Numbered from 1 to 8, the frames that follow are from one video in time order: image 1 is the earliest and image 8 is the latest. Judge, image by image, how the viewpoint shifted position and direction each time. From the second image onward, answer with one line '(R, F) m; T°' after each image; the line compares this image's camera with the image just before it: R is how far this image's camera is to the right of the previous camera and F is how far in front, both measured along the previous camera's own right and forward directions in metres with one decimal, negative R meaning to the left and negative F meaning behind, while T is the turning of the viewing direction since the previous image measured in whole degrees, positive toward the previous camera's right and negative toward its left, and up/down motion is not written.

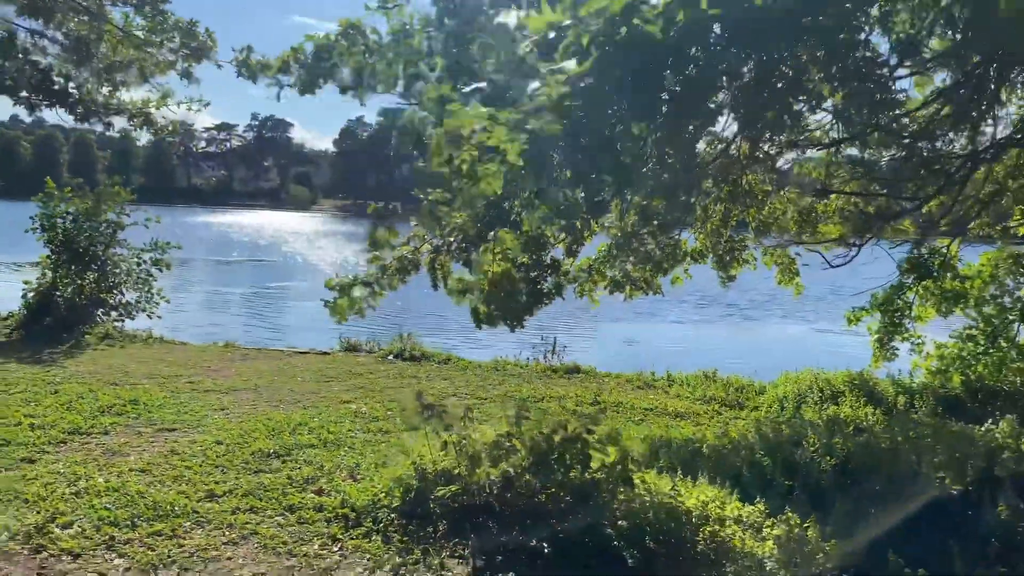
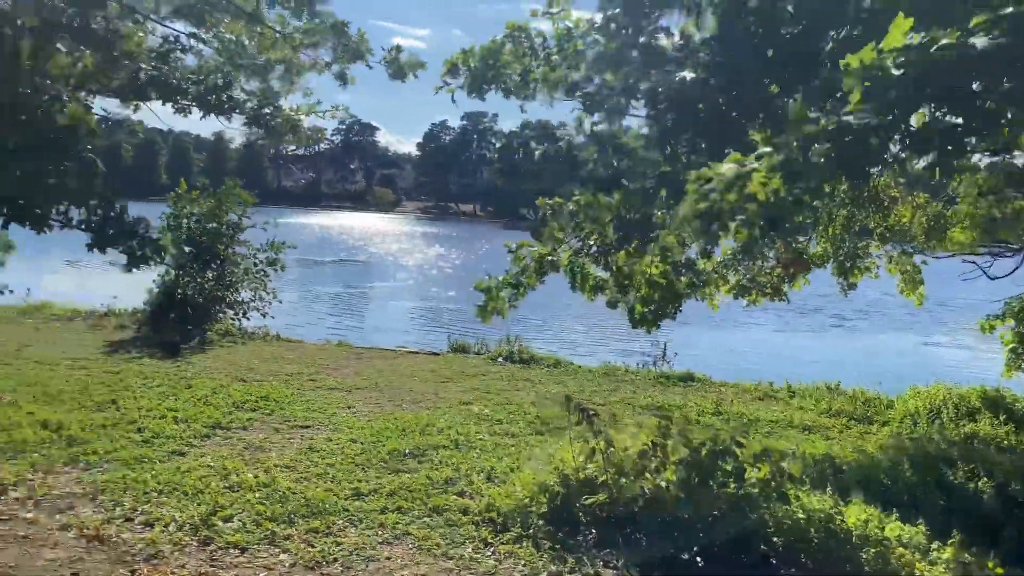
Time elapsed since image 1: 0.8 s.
(-0.4, 0.0) m; -5°
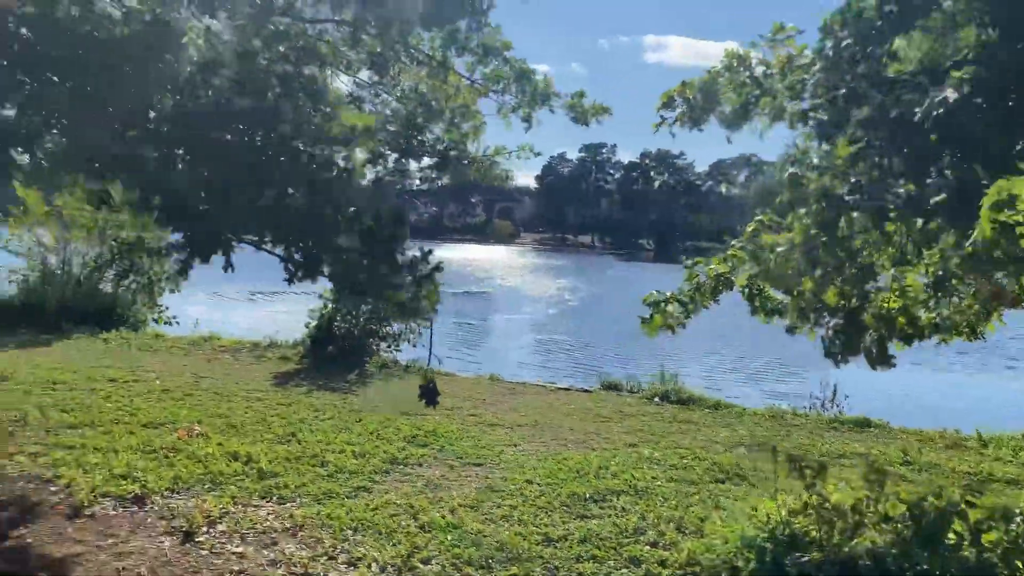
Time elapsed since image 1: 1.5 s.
(-0.5, +0.1) m; -8°
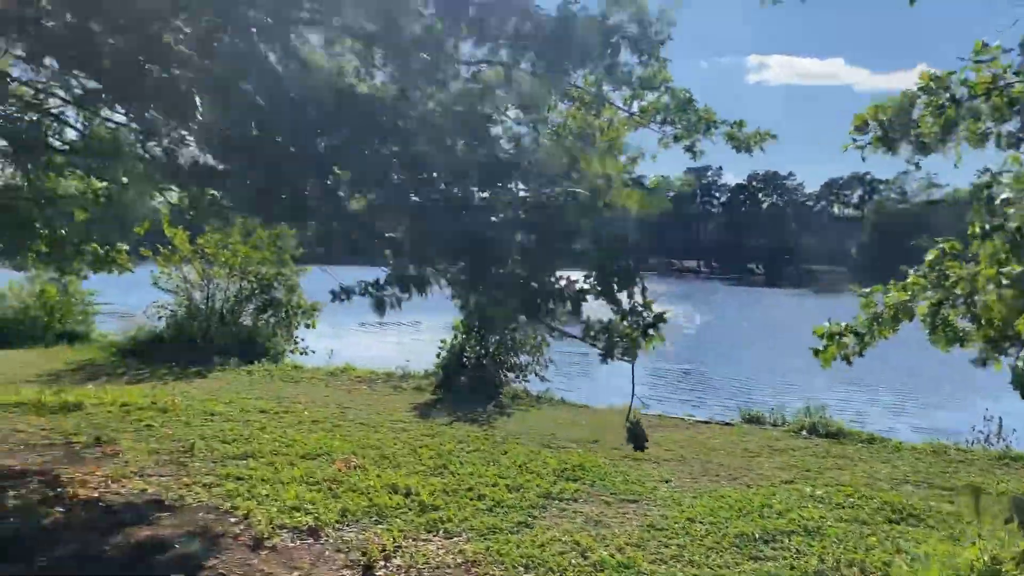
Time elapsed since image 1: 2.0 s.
(-0.4, 0.0) m; -7°
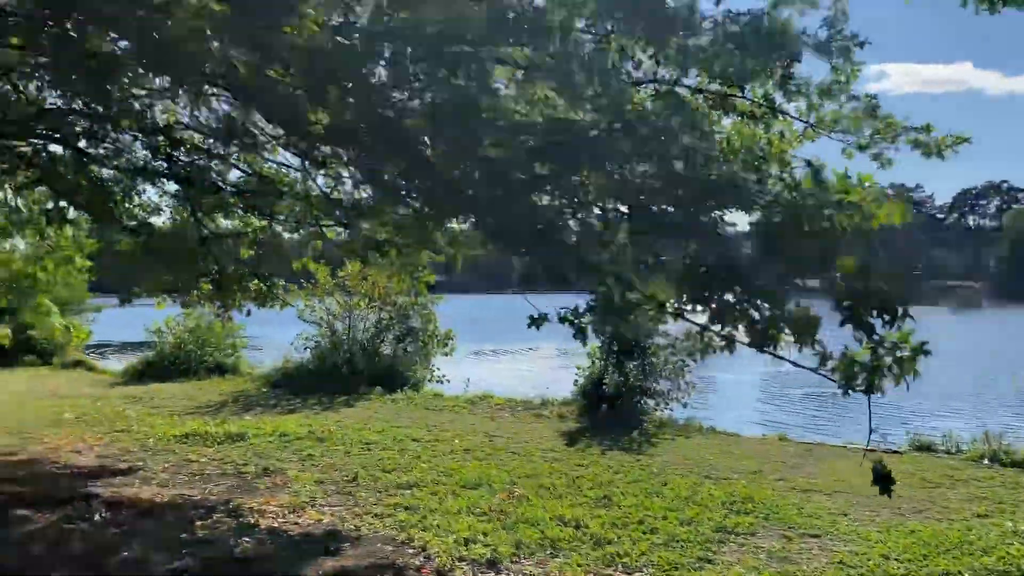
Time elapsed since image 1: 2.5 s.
(-0.4, +0.1) m; -8°
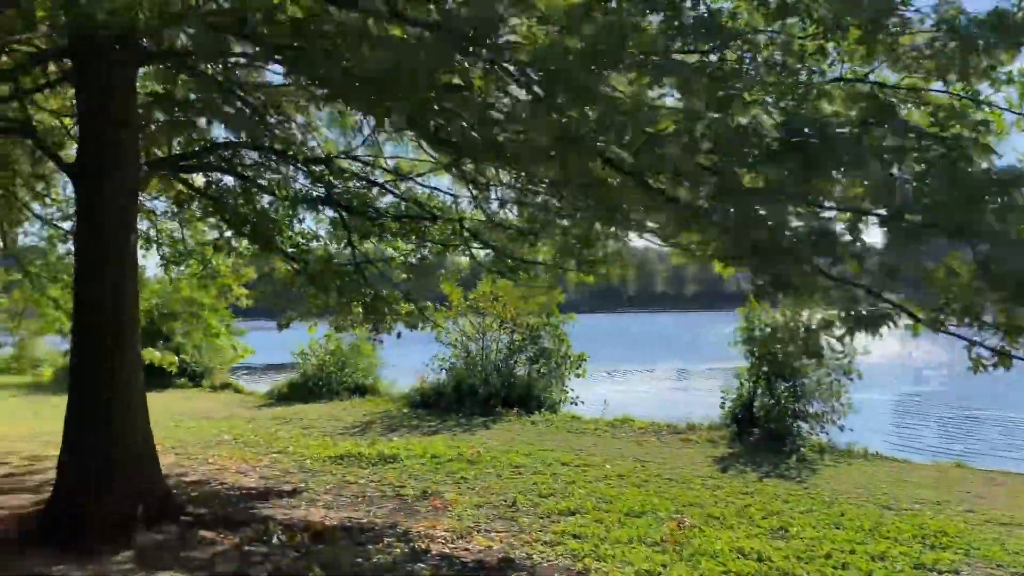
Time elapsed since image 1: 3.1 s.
(-0.4, +0.1) m; -8°
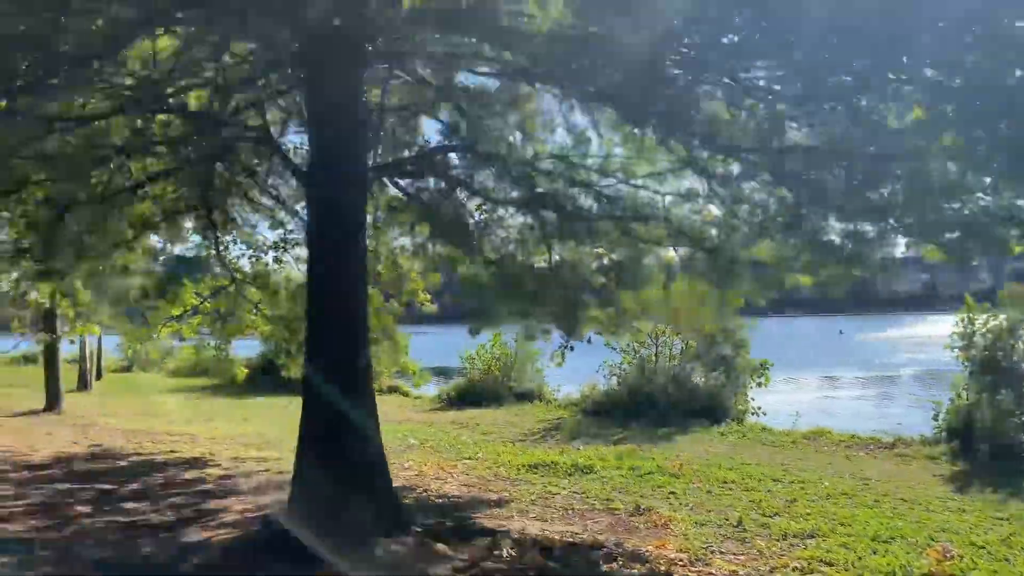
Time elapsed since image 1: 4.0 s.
(-0.7, +0.3) m; -9°
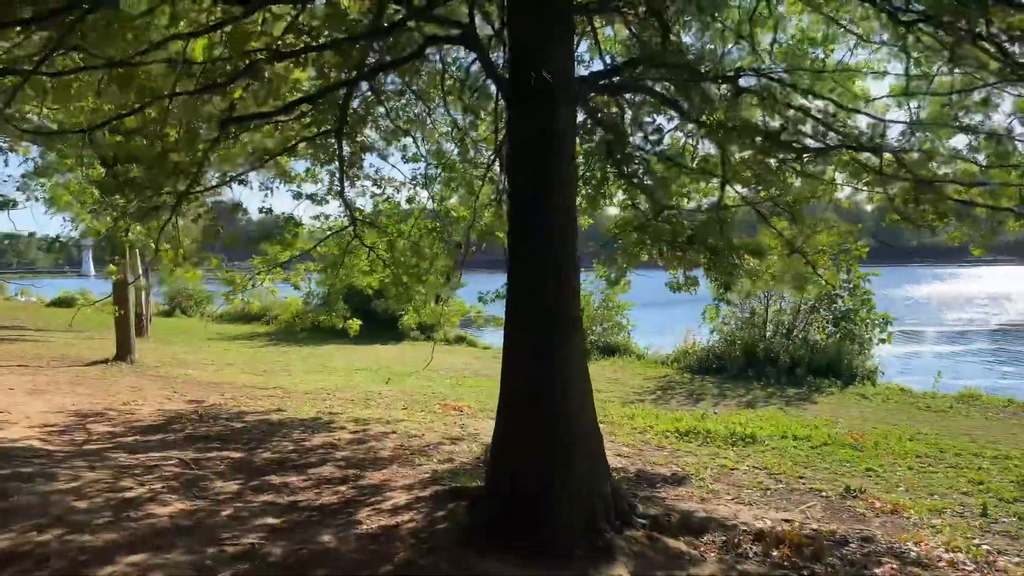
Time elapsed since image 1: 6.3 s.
(-1.3, +1.1) m; -1°
